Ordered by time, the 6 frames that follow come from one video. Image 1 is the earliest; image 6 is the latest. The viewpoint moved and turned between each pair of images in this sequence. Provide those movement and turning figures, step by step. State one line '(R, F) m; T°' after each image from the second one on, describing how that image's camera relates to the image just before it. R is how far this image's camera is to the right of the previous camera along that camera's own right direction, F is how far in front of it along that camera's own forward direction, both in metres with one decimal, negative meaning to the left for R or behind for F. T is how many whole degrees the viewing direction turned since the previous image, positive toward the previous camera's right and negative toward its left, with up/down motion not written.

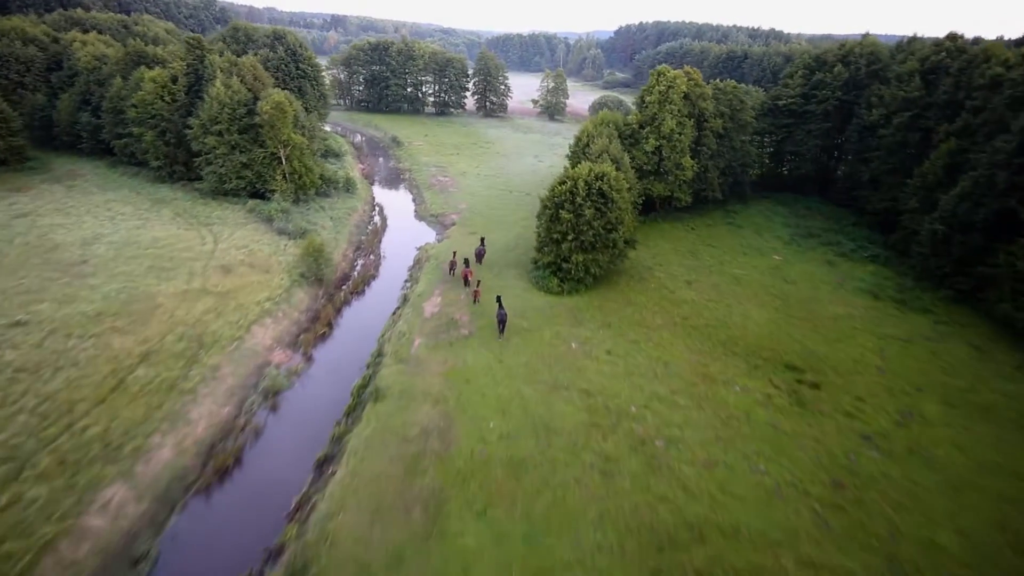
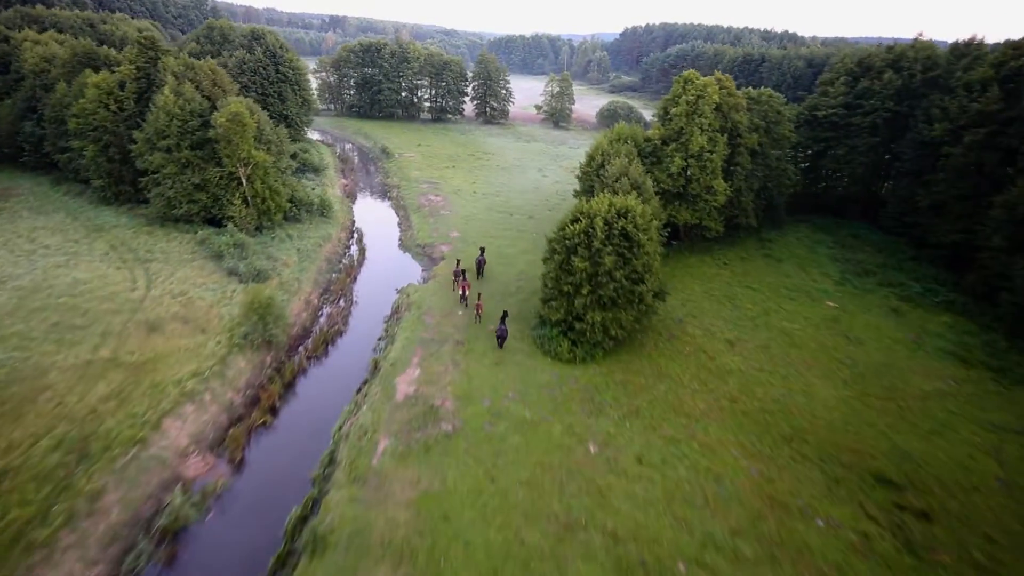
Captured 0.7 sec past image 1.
(+0.1, +5.4) m; 0°
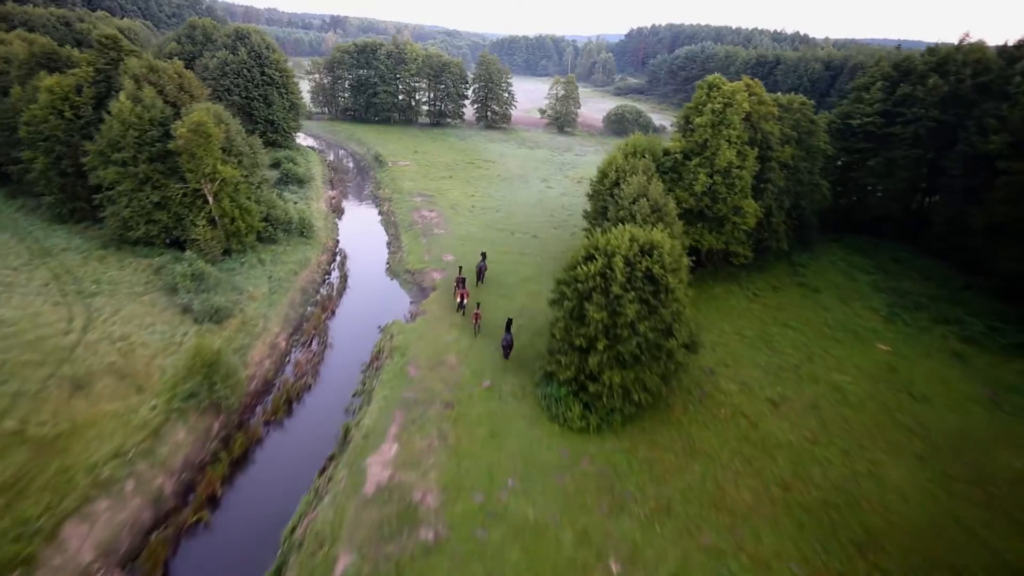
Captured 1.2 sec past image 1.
(+0.1, +3.6) m; 0°
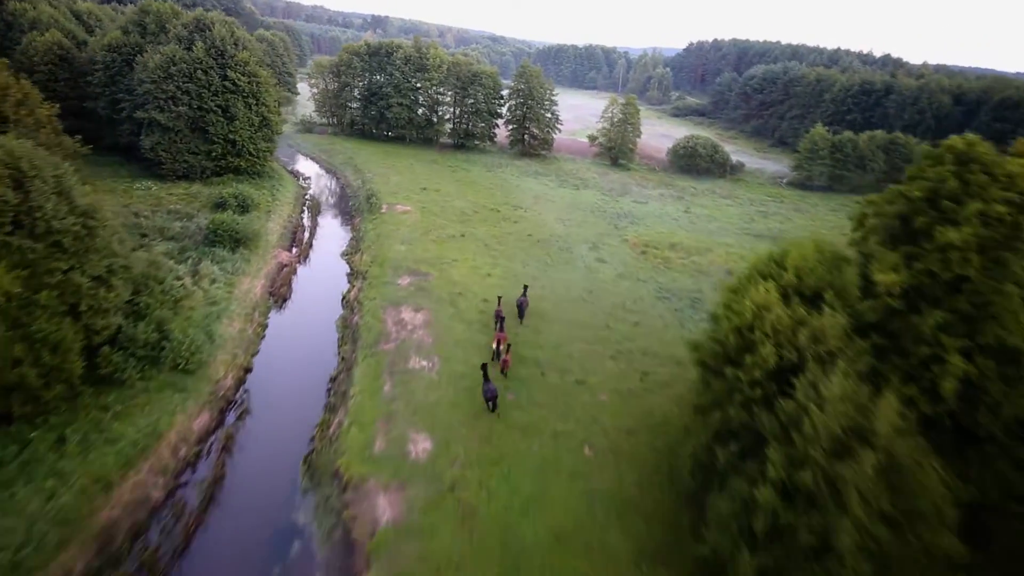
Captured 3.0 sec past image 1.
(-0.1, +13.6) m; -3°
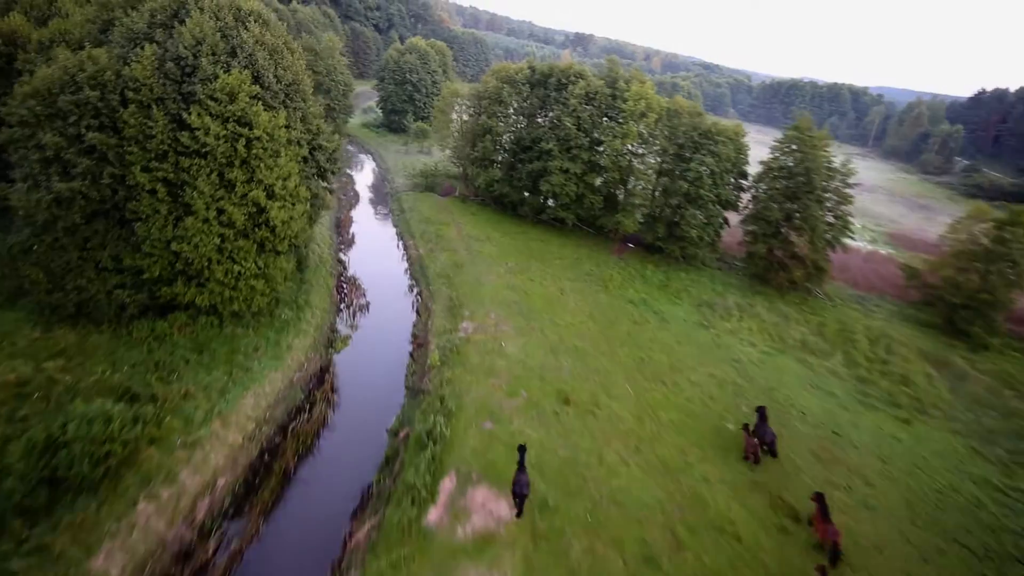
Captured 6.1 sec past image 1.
(-3.2, +22.9) m; -15°
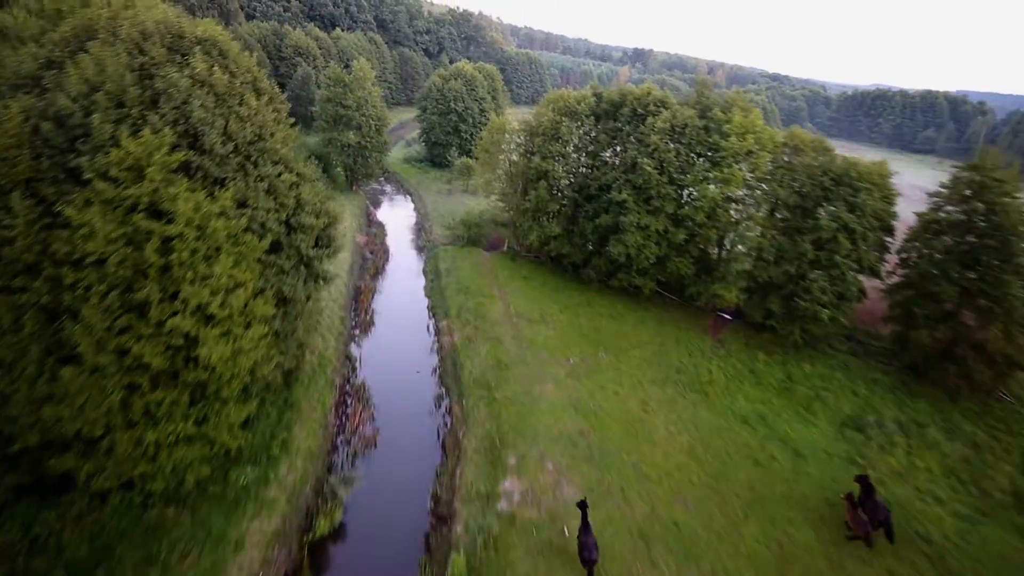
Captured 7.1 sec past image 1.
(-0.2, +7.2) m; -5°
